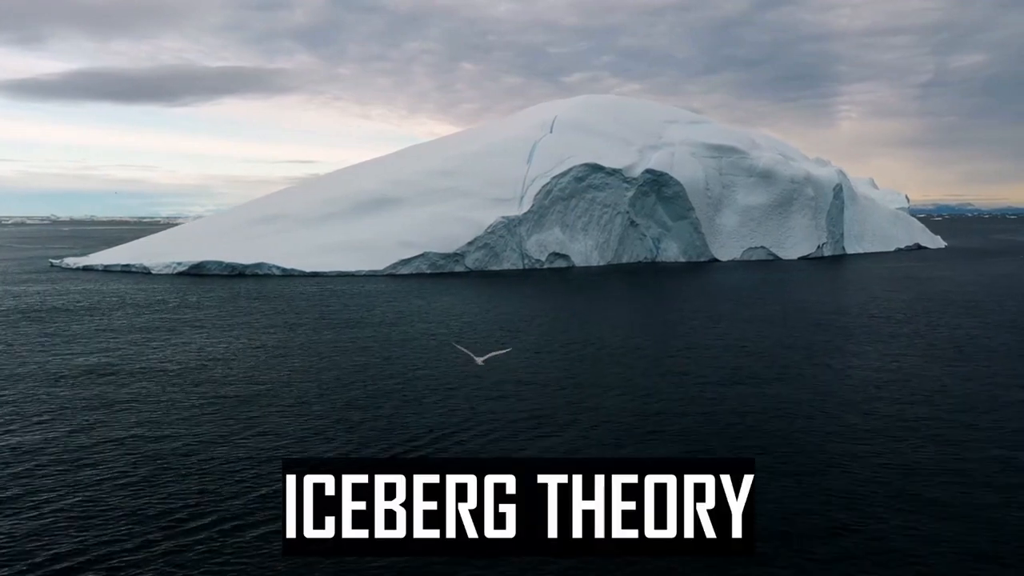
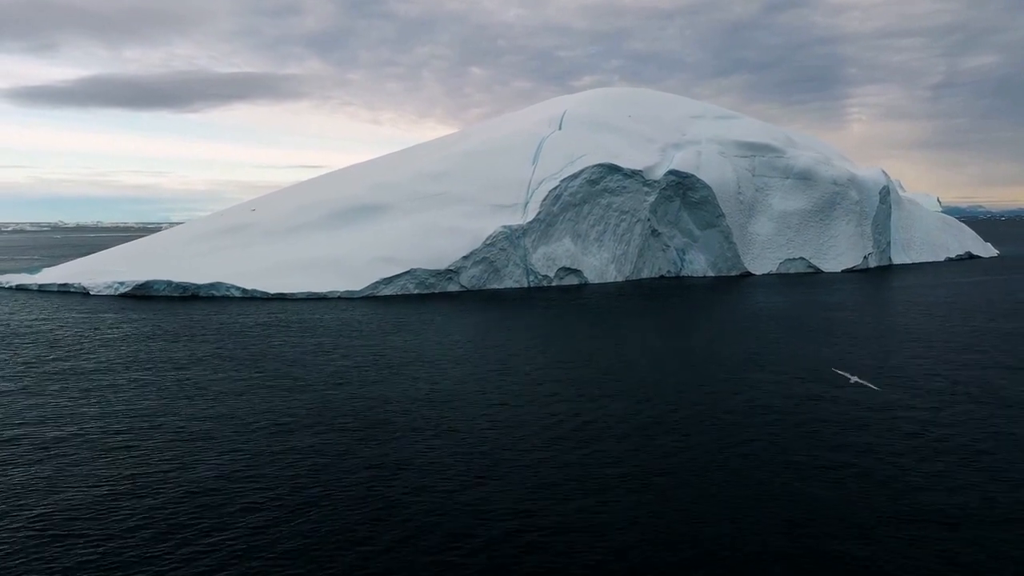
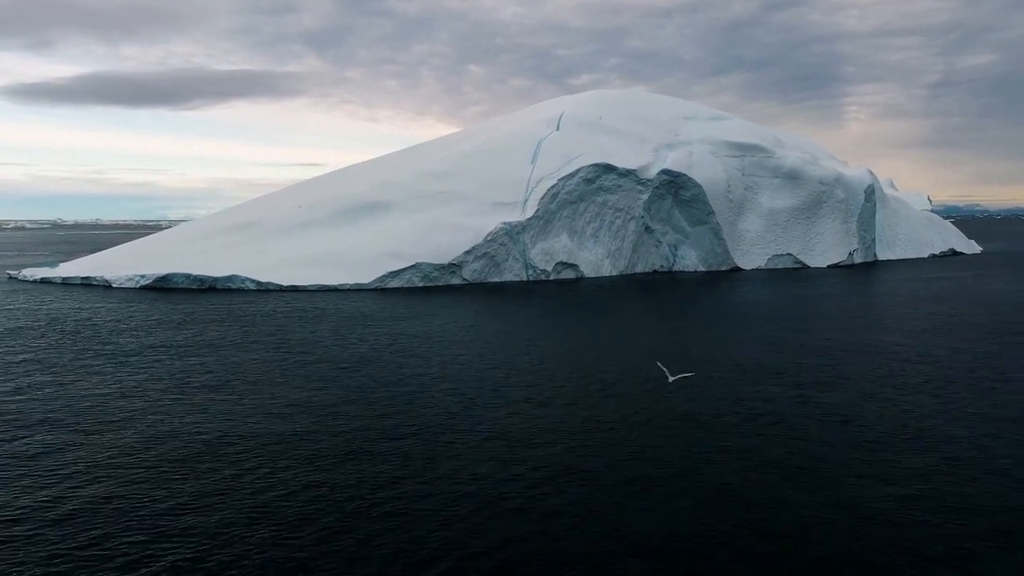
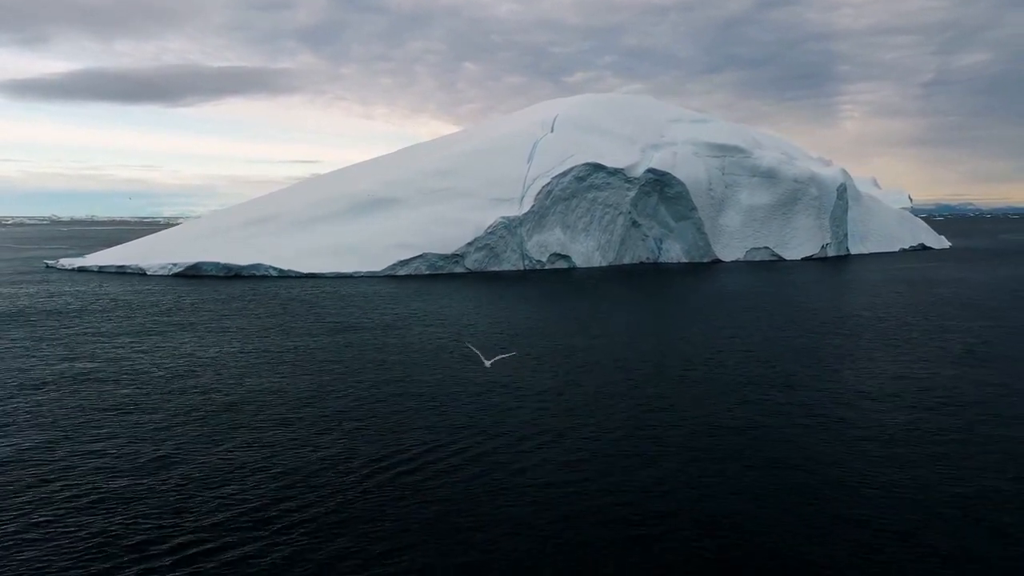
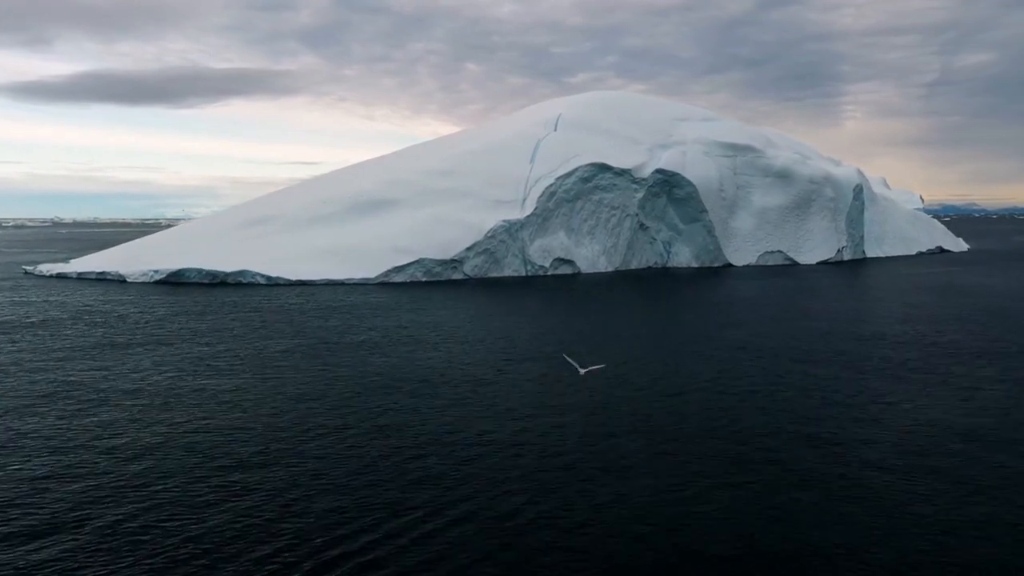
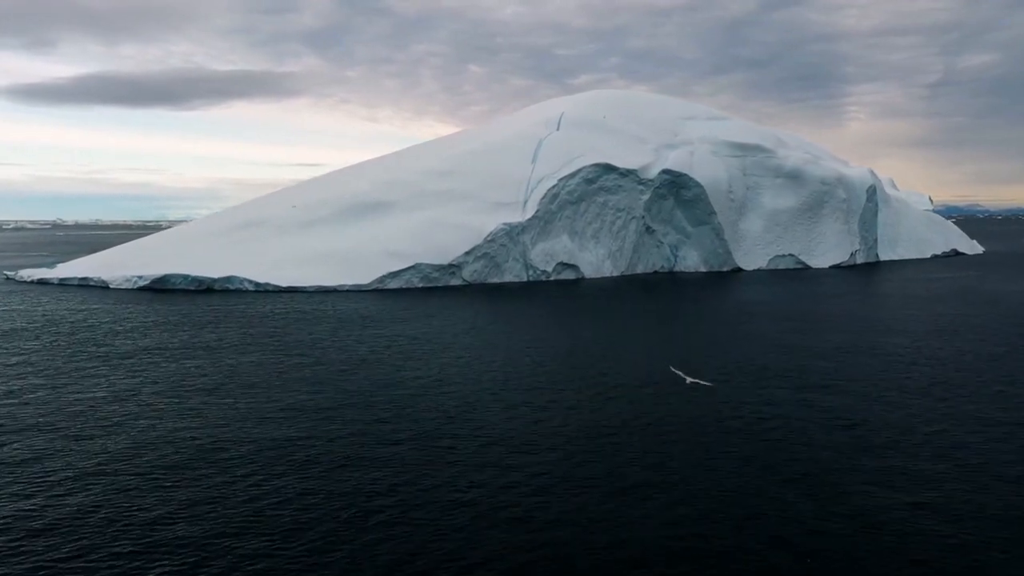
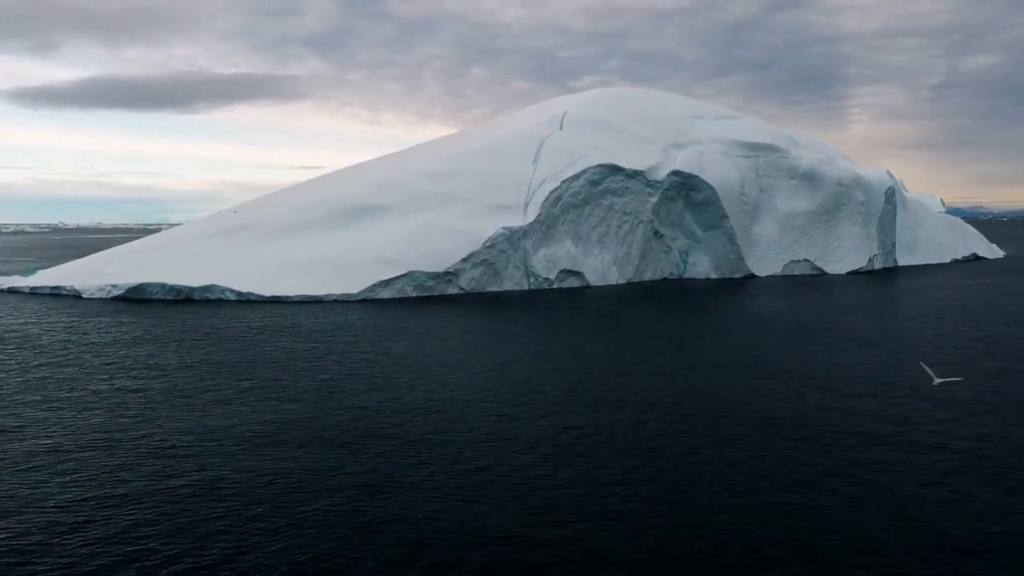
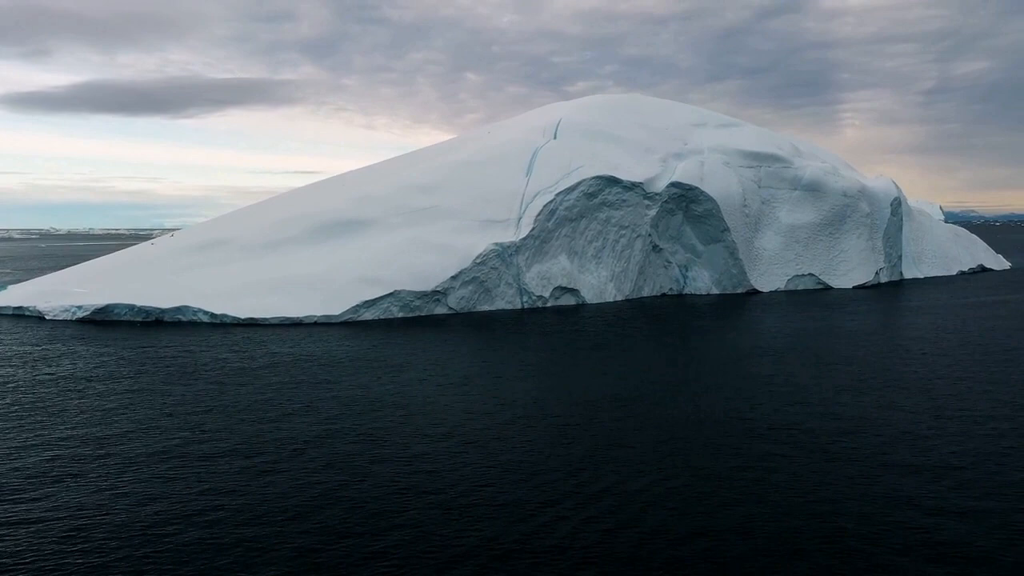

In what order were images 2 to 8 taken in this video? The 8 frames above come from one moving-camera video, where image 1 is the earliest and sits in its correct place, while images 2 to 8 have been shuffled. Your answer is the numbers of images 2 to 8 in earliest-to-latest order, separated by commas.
5, 6, 7, 8, 2, 3, 4
